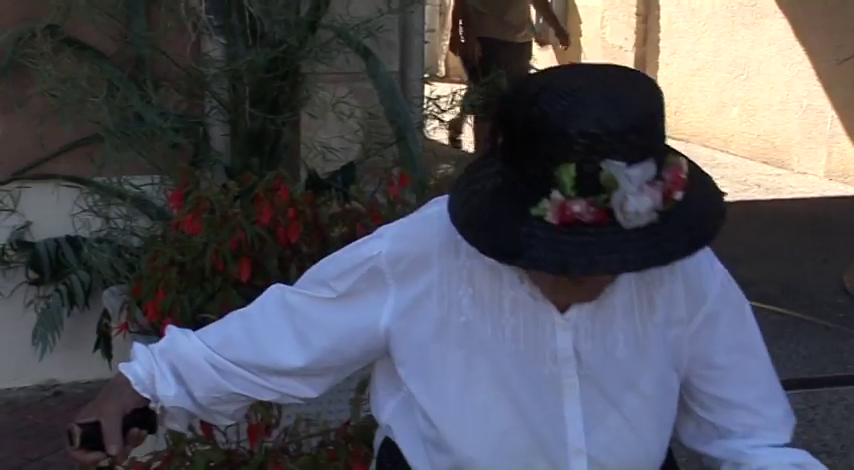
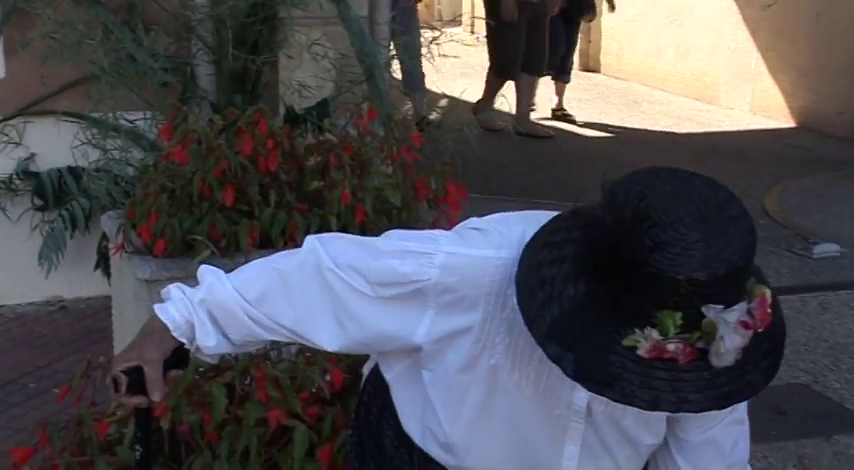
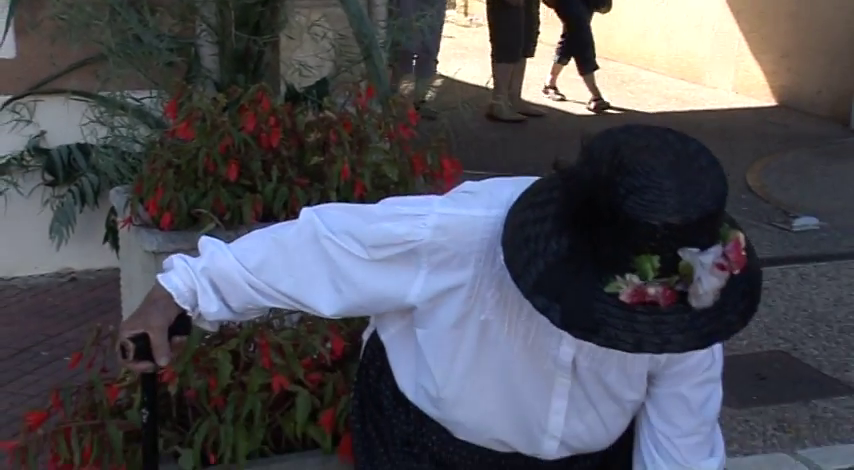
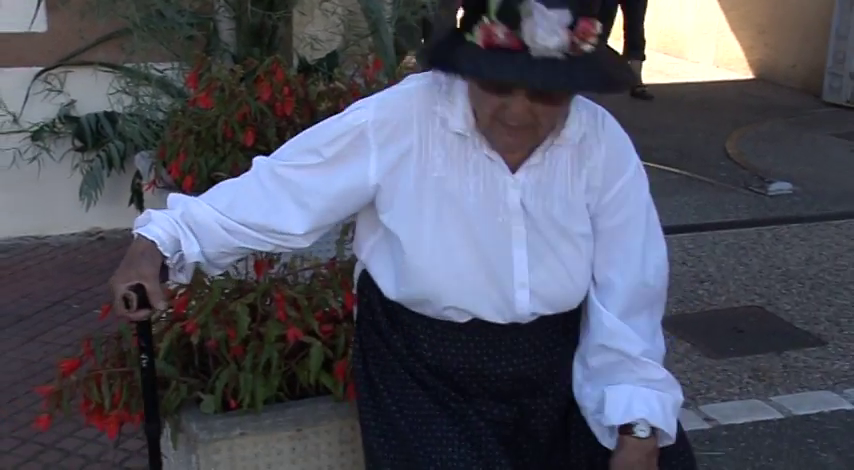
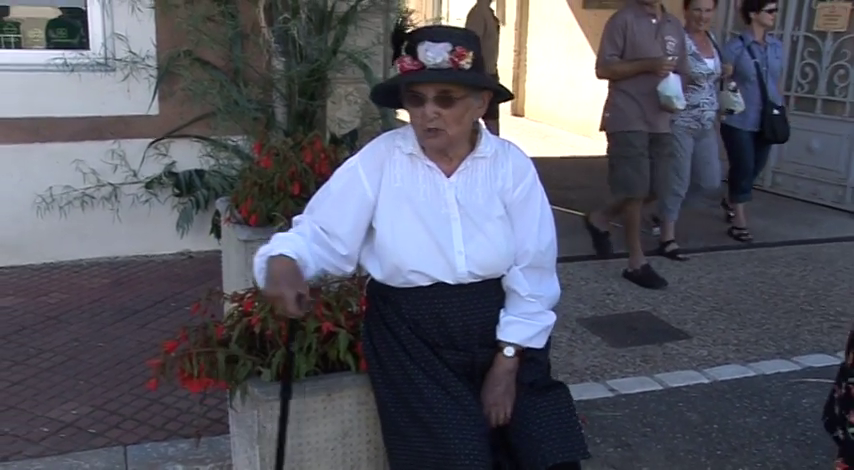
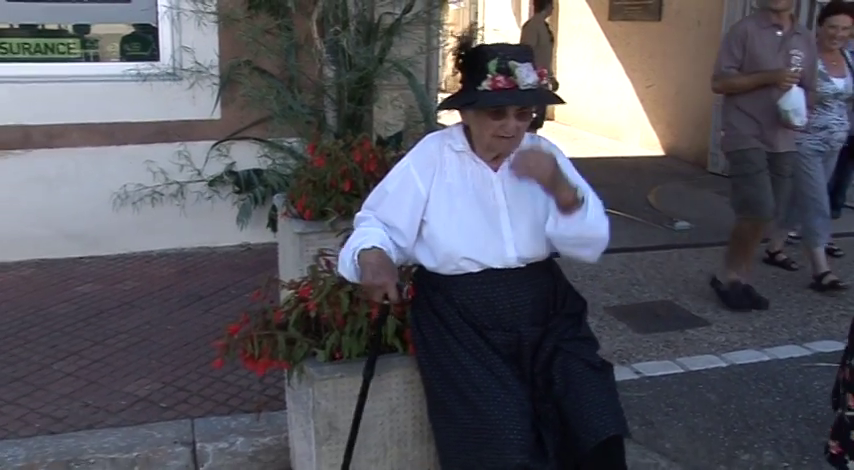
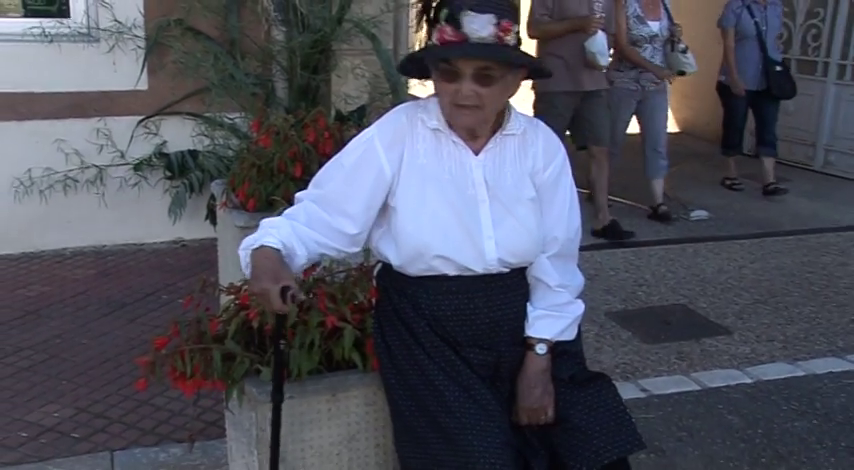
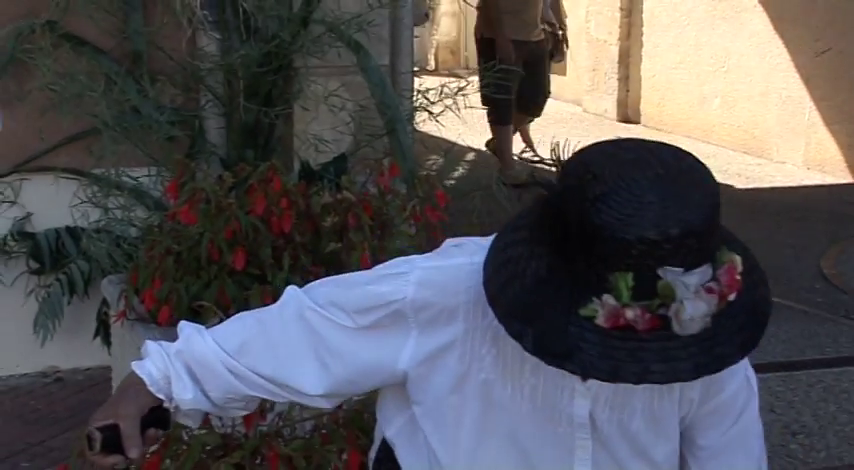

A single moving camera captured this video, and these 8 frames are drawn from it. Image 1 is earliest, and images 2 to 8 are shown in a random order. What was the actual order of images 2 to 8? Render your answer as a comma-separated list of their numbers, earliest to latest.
8, 2, 3, 4, 7, 5, 6
